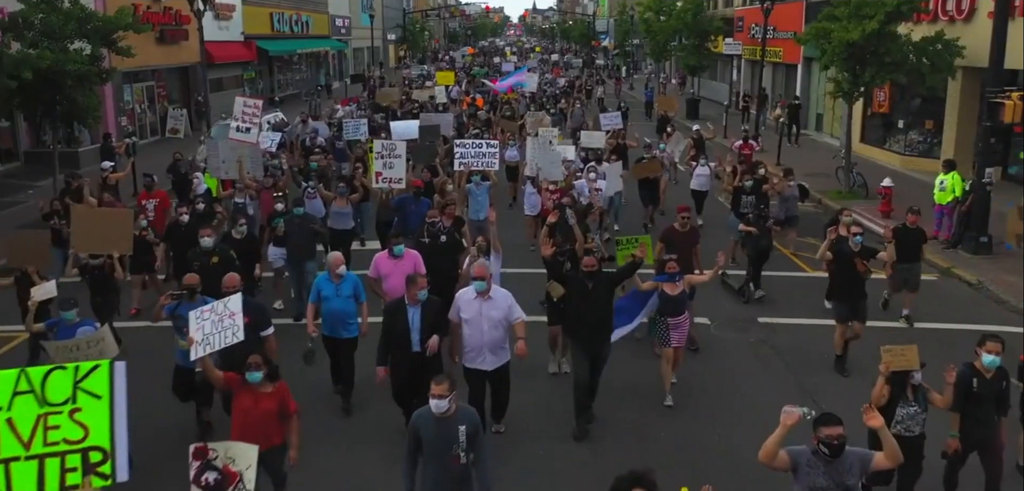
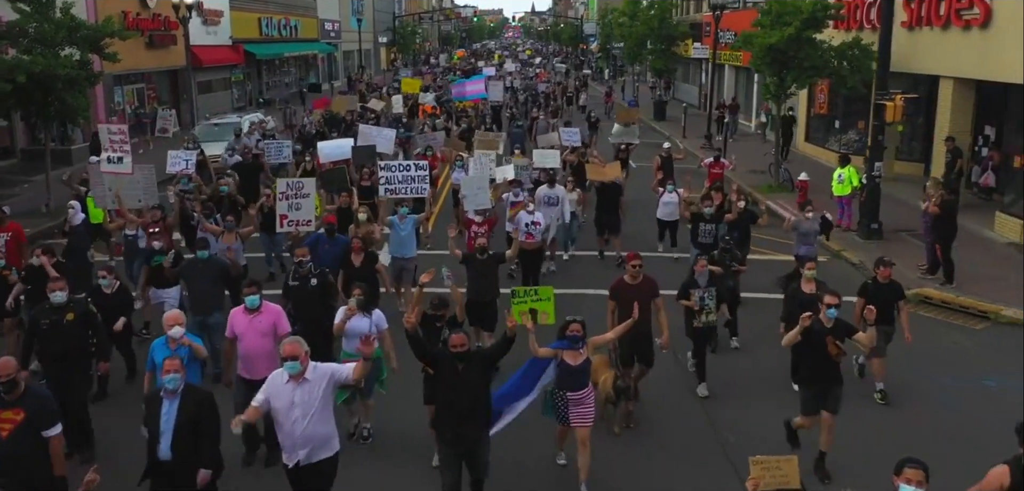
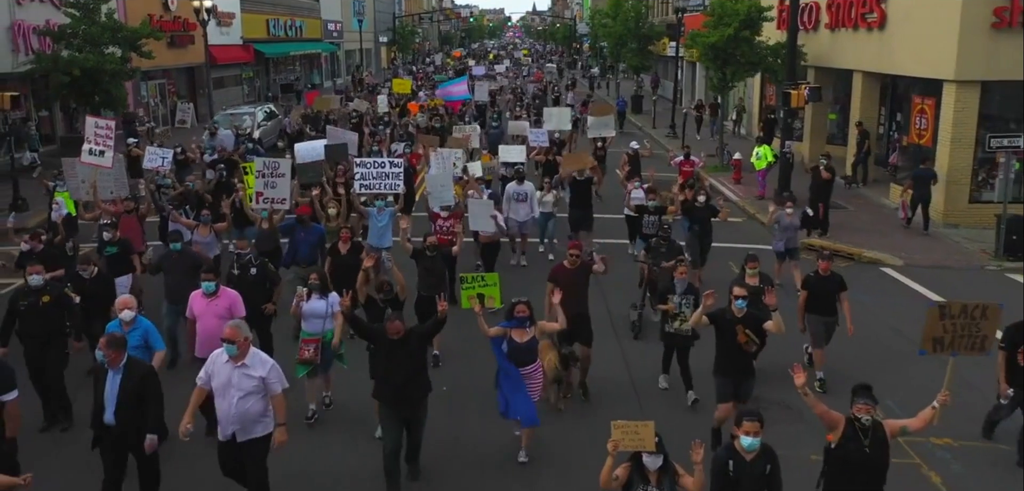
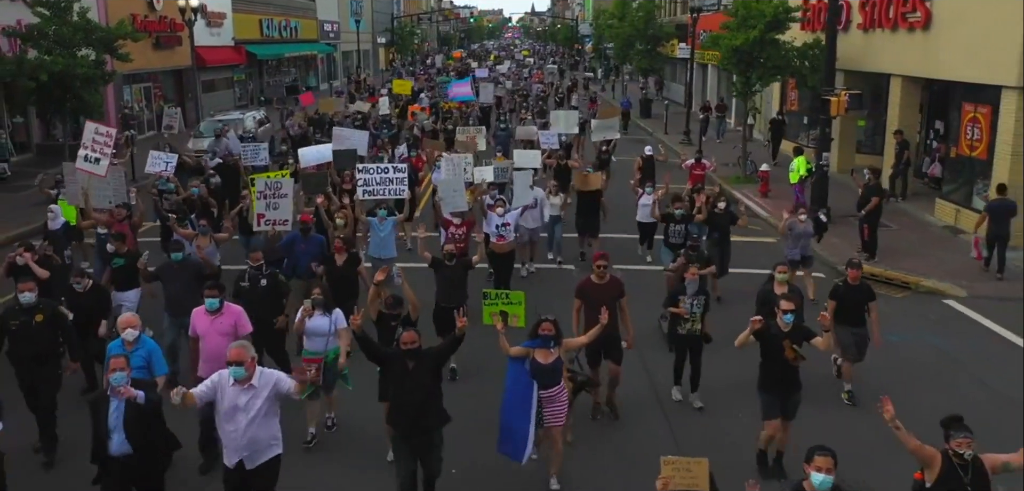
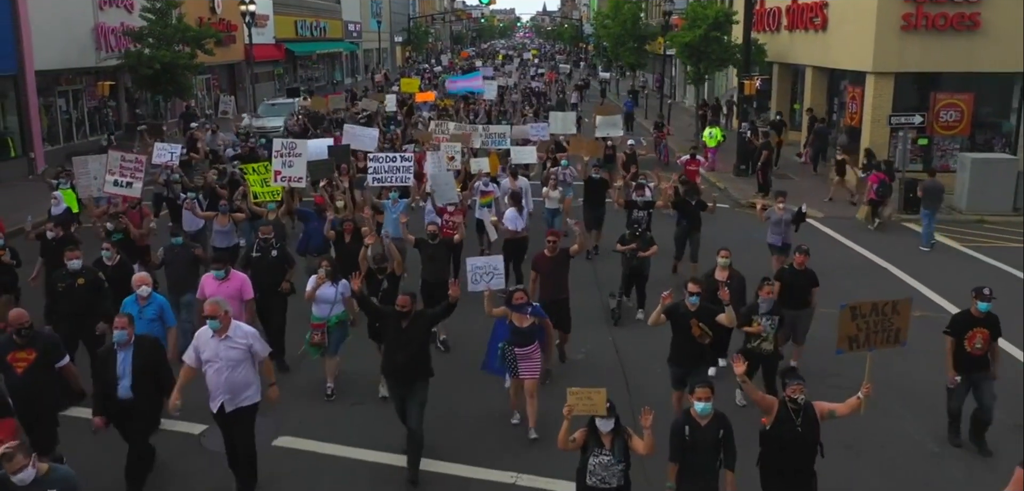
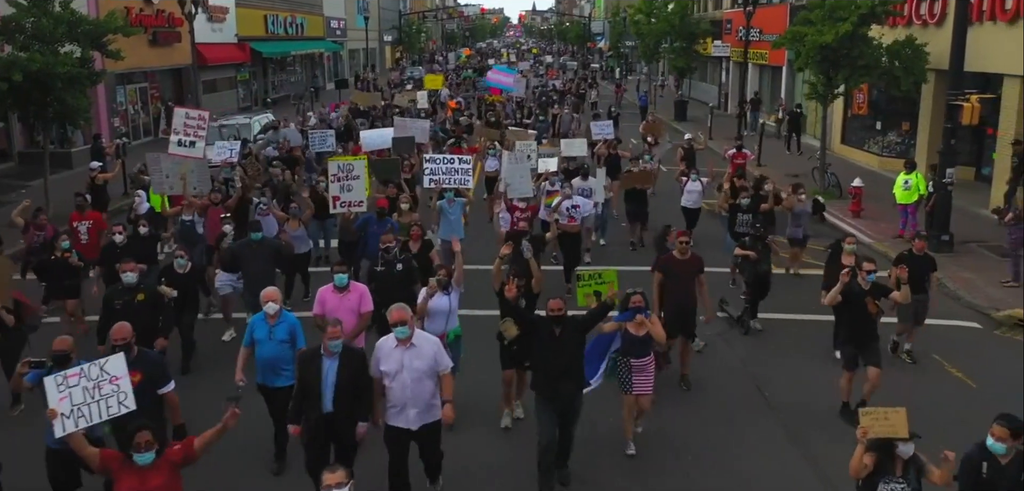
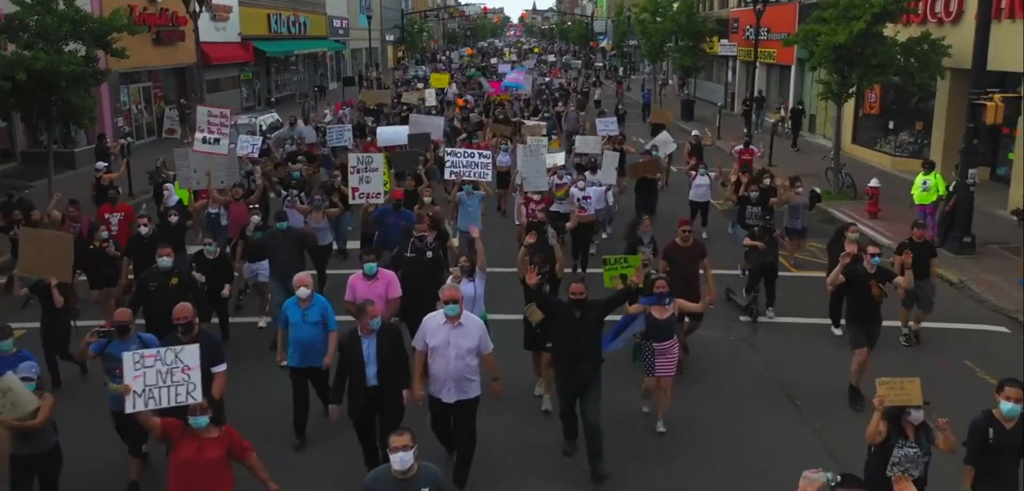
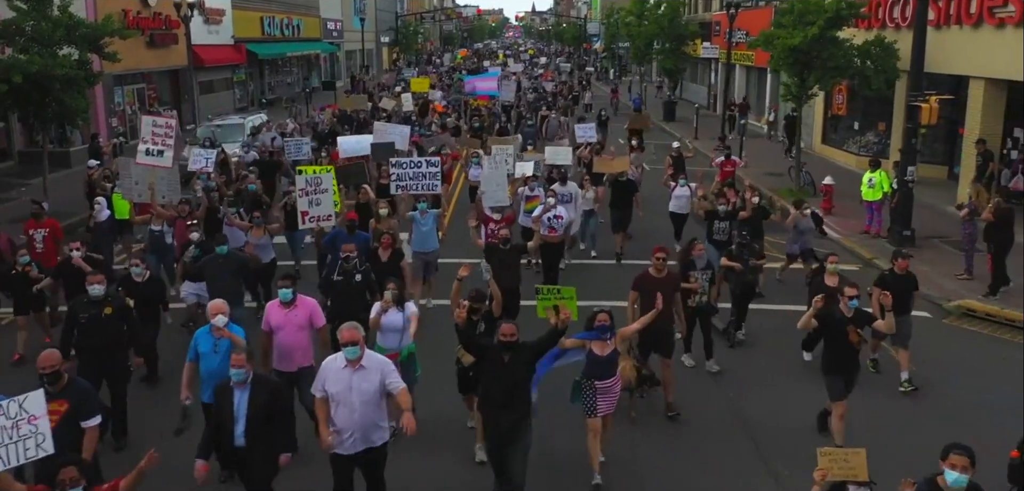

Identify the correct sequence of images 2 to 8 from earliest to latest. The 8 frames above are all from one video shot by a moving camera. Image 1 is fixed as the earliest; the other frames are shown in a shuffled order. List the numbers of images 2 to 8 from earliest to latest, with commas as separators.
7, 6, 8, 2, 4, 3, 5
